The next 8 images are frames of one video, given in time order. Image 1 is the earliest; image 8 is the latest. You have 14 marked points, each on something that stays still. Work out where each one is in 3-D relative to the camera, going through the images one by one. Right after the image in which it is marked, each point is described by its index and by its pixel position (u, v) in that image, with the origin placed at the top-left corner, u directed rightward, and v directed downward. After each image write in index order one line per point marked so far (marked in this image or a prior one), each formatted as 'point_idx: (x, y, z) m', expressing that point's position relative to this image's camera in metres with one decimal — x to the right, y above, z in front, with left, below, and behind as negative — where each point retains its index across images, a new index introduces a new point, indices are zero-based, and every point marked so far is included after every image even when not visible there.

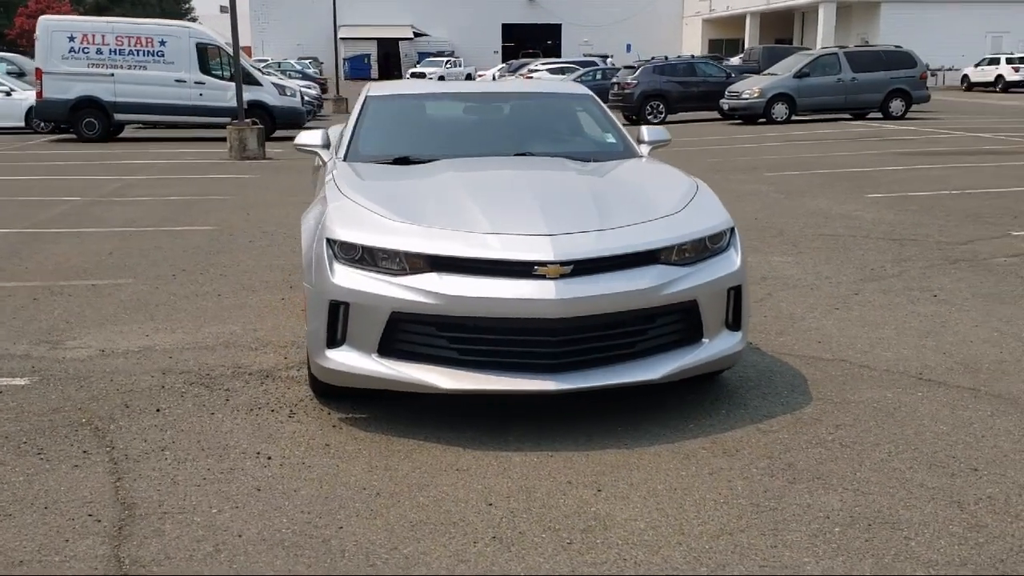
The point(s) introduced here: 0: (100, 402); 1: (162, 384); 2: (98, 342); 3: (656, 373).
0: (-1.8, -0.5, +5.0) m
1: (-1.7, -0.5, +5.3) m
2: (-2.3, -0.3, +6.2) m
3: (+0.6, -0.4, +4.6) m
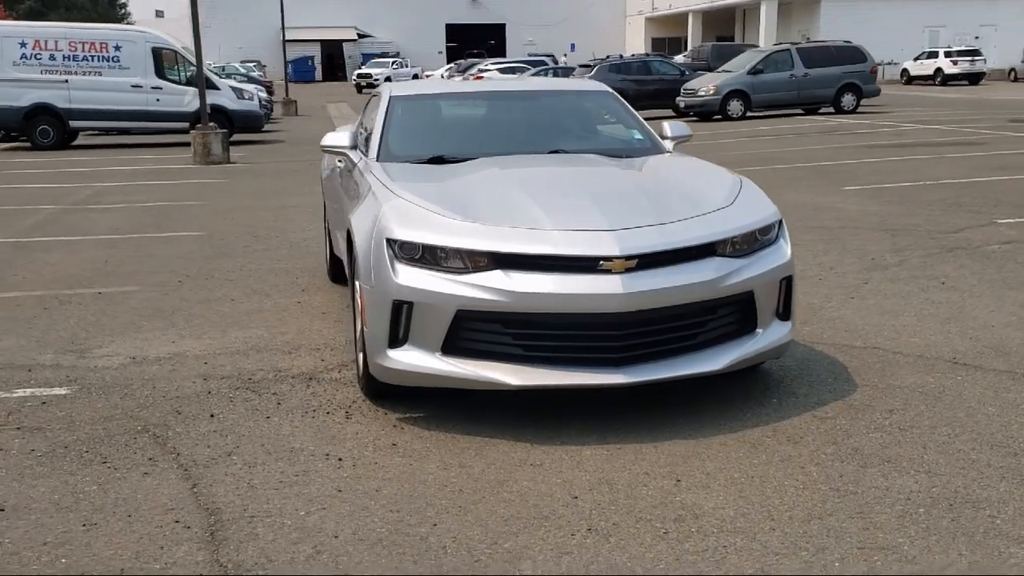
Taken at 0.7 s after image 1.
0: (-1.6, -0.5, +5.0) m
1: (-1.4, -0.5, +5.3) m
2: (-2.1, -0.3, +6.1) m
3: (+0.9, -0.3, +4.7) m
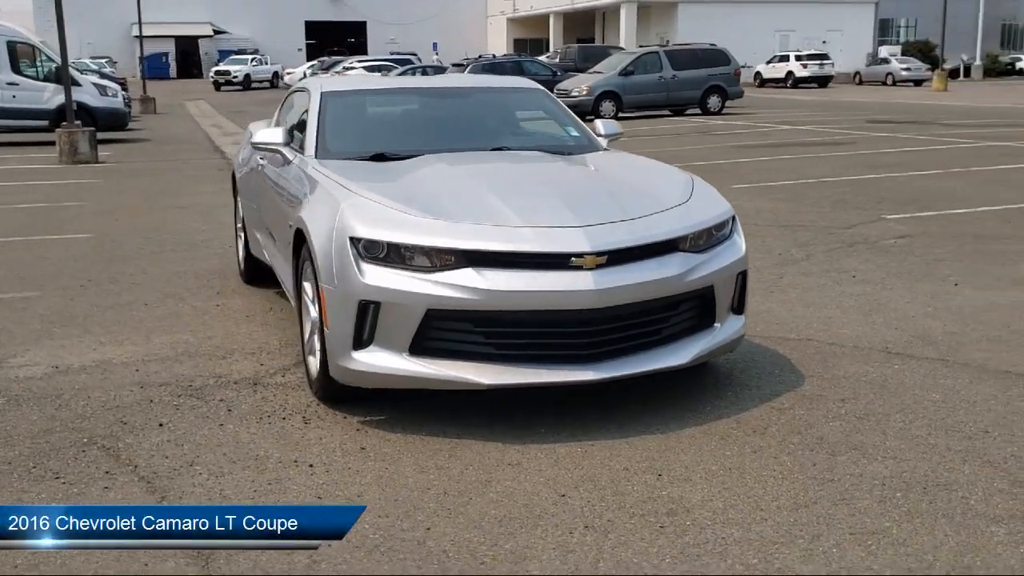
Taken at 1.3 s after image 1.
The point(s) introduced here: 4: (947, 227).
0: (-1.8, -0.6, +4.7) m
1: (-1.6, -0.5, +5.0) m
2: (-2.4, -0.4, +5.8) m
3: (+0.7, -0.3, +4.7) m
4: (+3.8, +0.5, +9.6) m
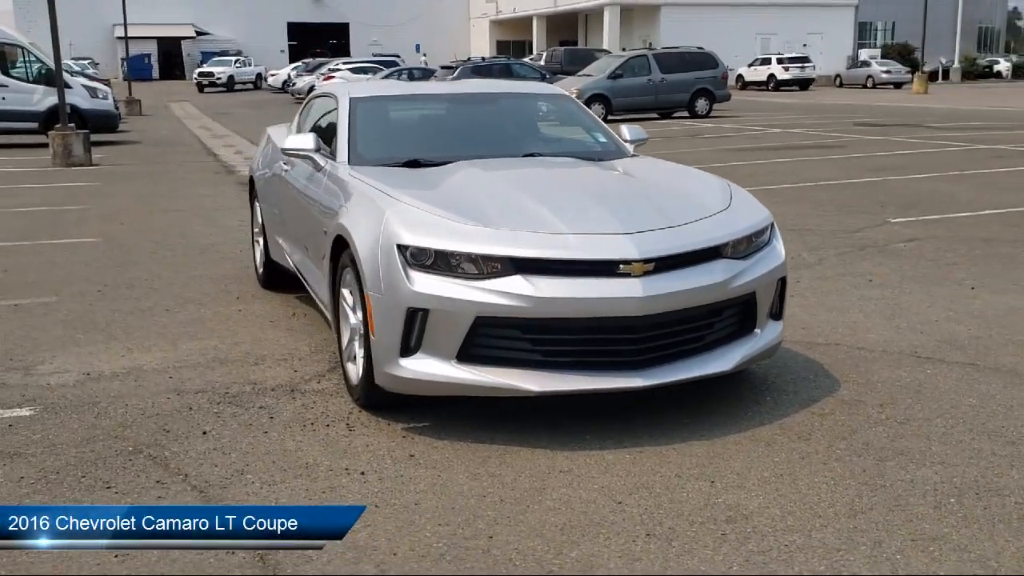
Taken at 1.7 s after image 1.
0: (-1.6, -0.6, +4.7) m
1: (-1.5, -0.5, +5.0) m
2: (-2.2, -0.4, +5.7) m
3: (+0.9, -0.3, +4.7) m
4: (+3.8, +0.5, +9.7) m
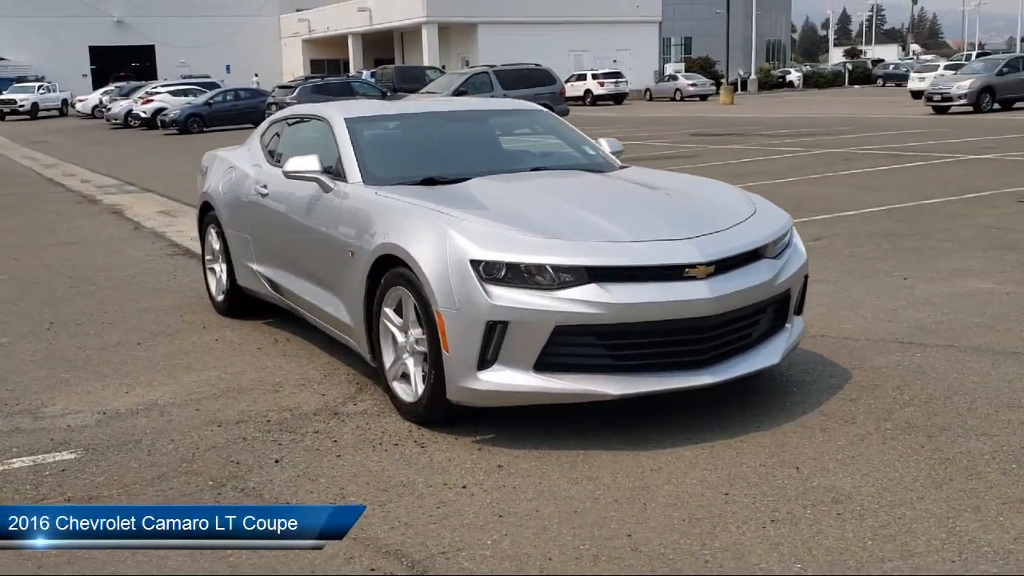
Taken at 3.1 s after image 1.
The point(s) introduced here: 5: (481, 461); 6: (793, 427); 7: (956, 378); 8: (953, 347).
0: (-1.3, -0.7, +4.6) m
1: (-1.2, -0.6, +4.9) m
2: (-2.1, -0.6, +5.4) m
3: (+1.2, -0.3, +5.0) m
4: (+3.2, +0.6, +10.4) m
5: (-0.1, -0.7, +4.5) m
6: (+1.2, -0.6, +4.9) m
7: (+2.2, -0.4, +5.5) m
8: (+2.4, -0.3, +6.0) m
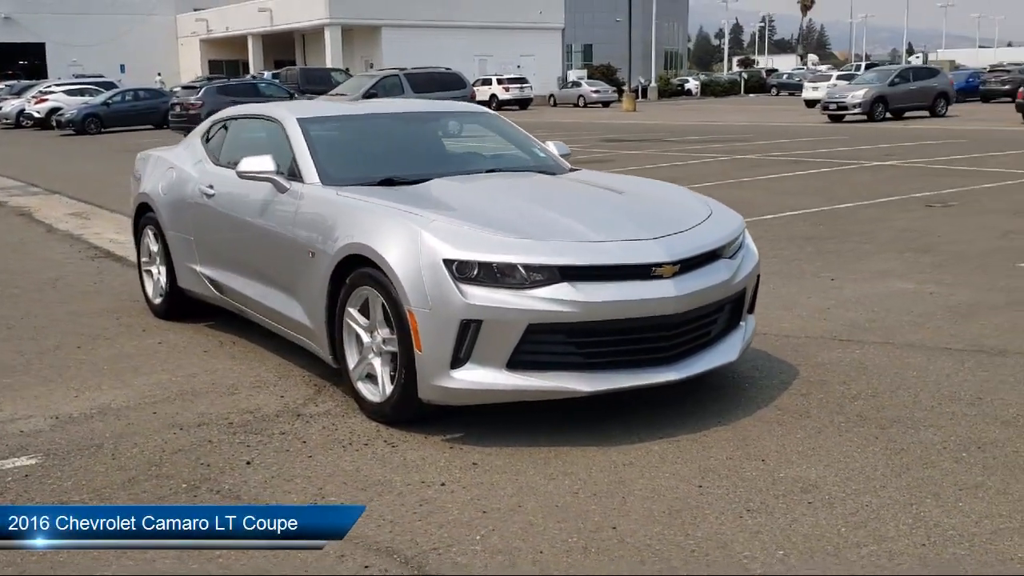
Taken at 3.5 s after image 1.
0: (-1.4, -0.7, +4.5) m
1: (-1.3, -0.7, +4.8) m
2: (-2.3, -0.6, +5.3) m
3: (+1.0, -0.3, +5.2) m
4: (+2.5, +0.5, +10.7) m
5: (-0.2, -0.7, +4.6) m
6: (+1.1, -0.6, +5.0) m
7: (+2.0, -0.4, +5.7) m
8: (+2.1, -0.3, +6.3) m
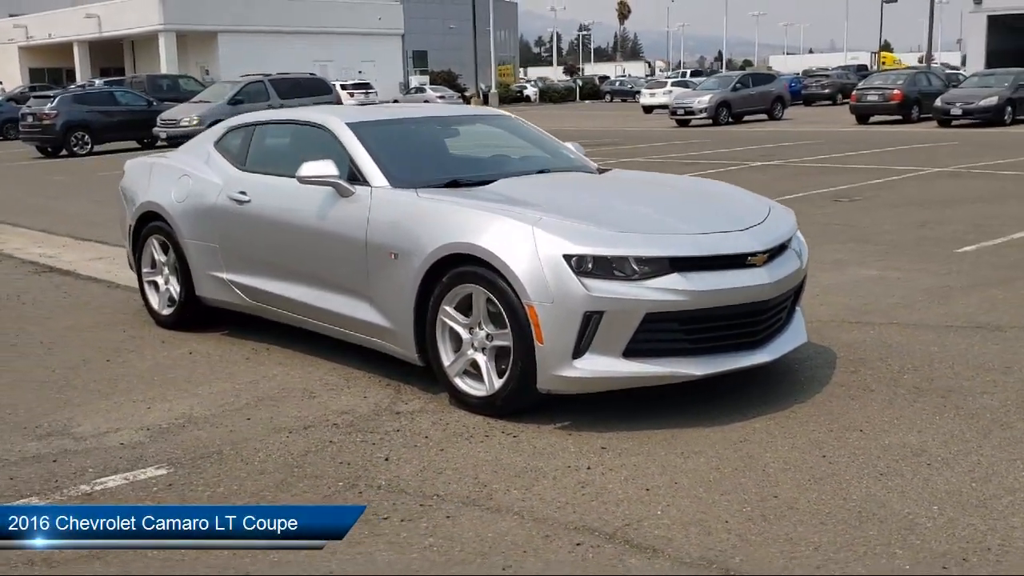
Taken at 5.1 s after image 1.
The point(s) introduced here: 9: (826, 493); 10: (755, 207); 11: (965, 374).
0: (-0.8, -0.7, +4.5) m
1: (-0.8, -0.7, +4.8) m
2: (-1.8, -0.6, +5.2) m
3: (+1.4, -0.2, +5.6) m
4: (+2.0, +0.6, +11.3) m
5: (+0.3, -0.7, +4.8) m
6: (+1.5, -0.5, +5.4) m
7: (+2.3, -0.3, +6.3) m
8: (+2.4, -0.2, +6.8) m
9: (+1.2, -0.8, +4.2) m
10: (+1.2, +0.4, +5.6) m
11: (+2.3, -0.4, +5.8) m
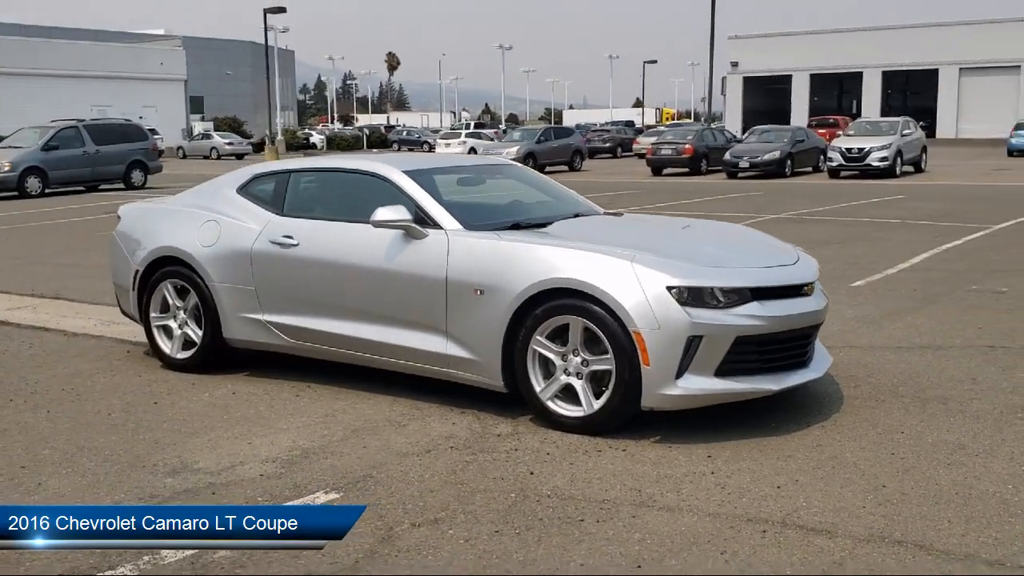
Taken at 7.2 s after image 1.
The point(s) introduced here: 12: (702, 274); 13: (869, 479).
0: (-0.2, -0.9, +4.9) m
1: (-0.3, -0.8, +5.2) m
2: (-1.3, -0.8, +5.4) m
3: (+1.8, -0.4, +6.4) m
4: (+1.2, +0.2, +12.2) m
5: (+0.8, -0.8, +5.4) m
6: (+1.9, -0.7, +6.3) m
7: (+2.5, -0.5, +7.3) m
8: (+2.4, -0.4, +7.9) m
9: (+1.8, -0.9, +5.0) m
10: (+1.5, +0.2, +6.5) m
11: (+2.6, -0.6, +6.8) m
12: (+0.9, +0.1, +5.5) m
13: (+1.6, -0.9, +5.1) m
